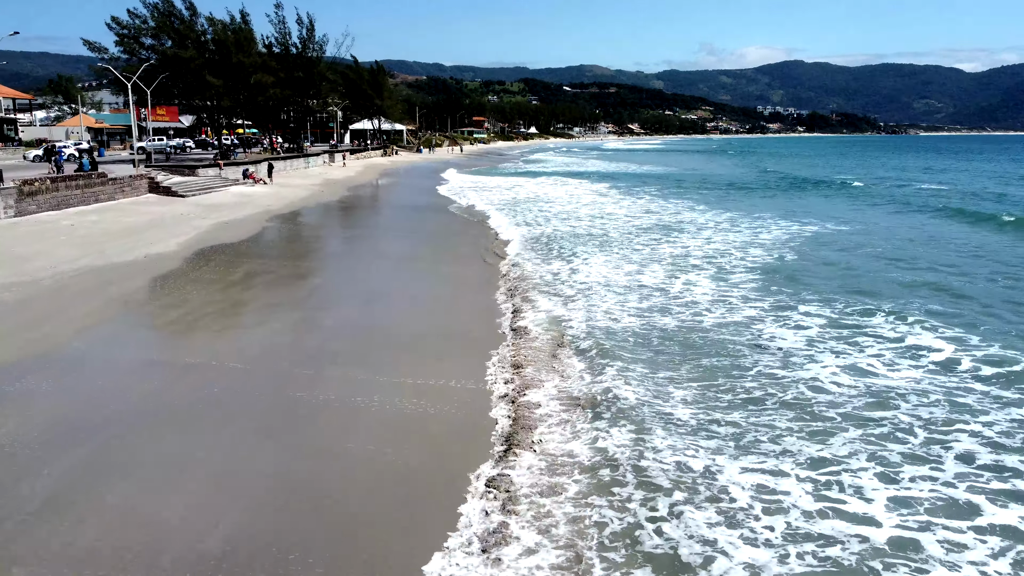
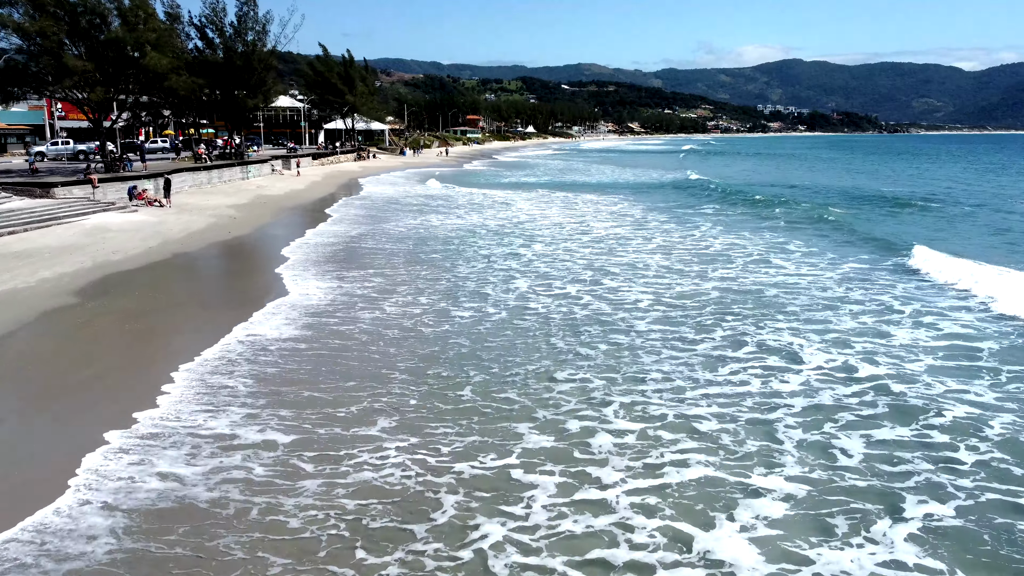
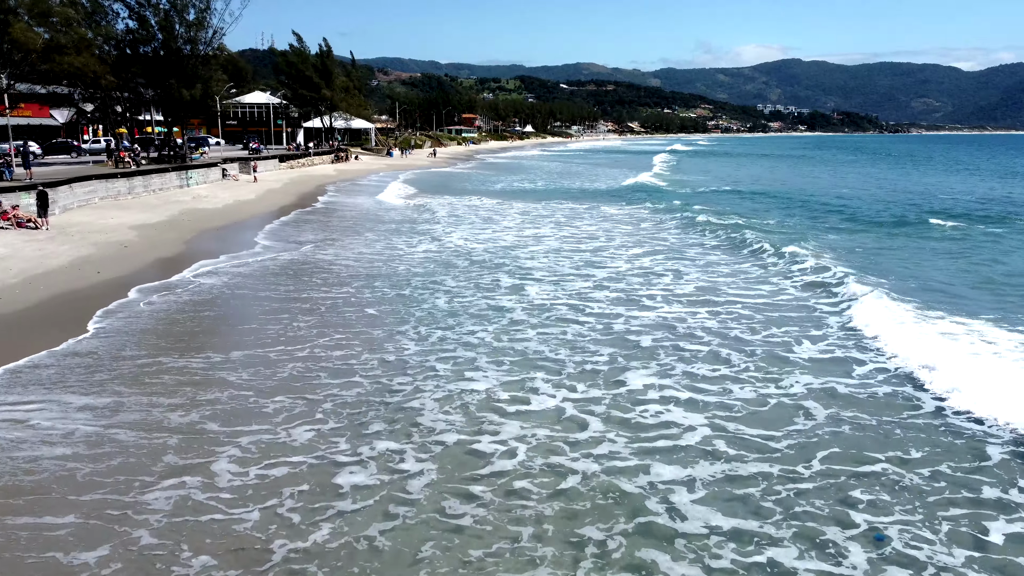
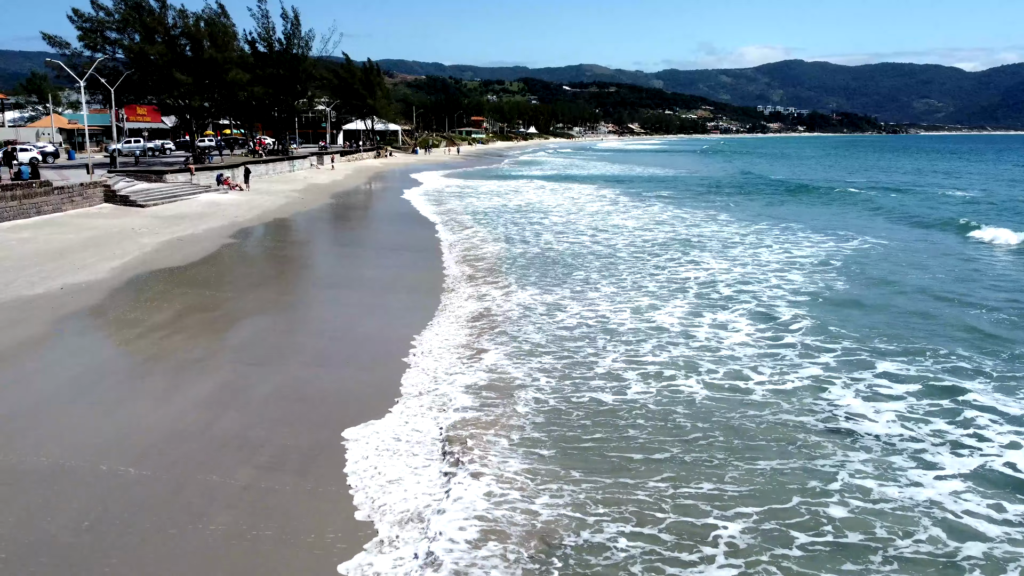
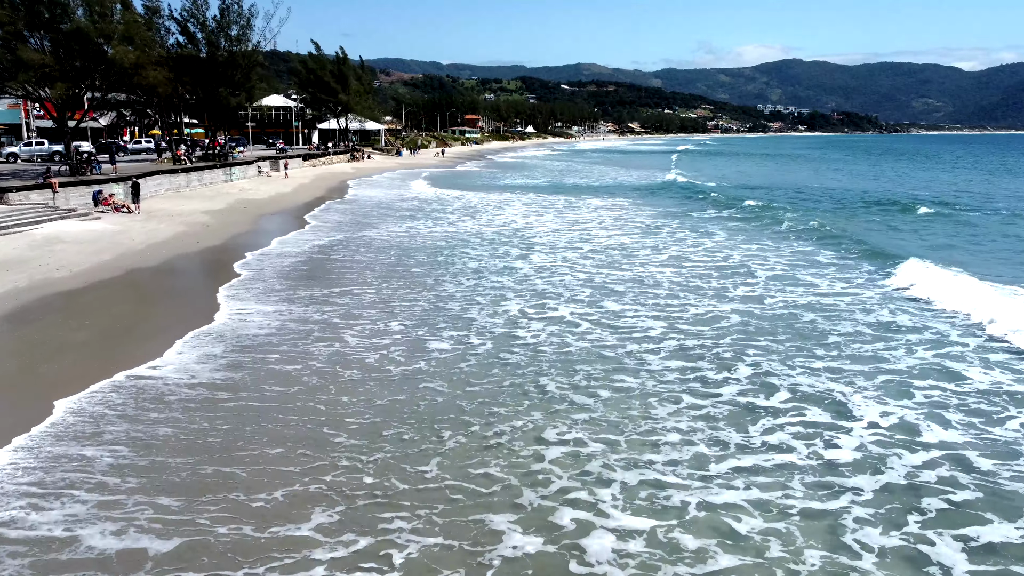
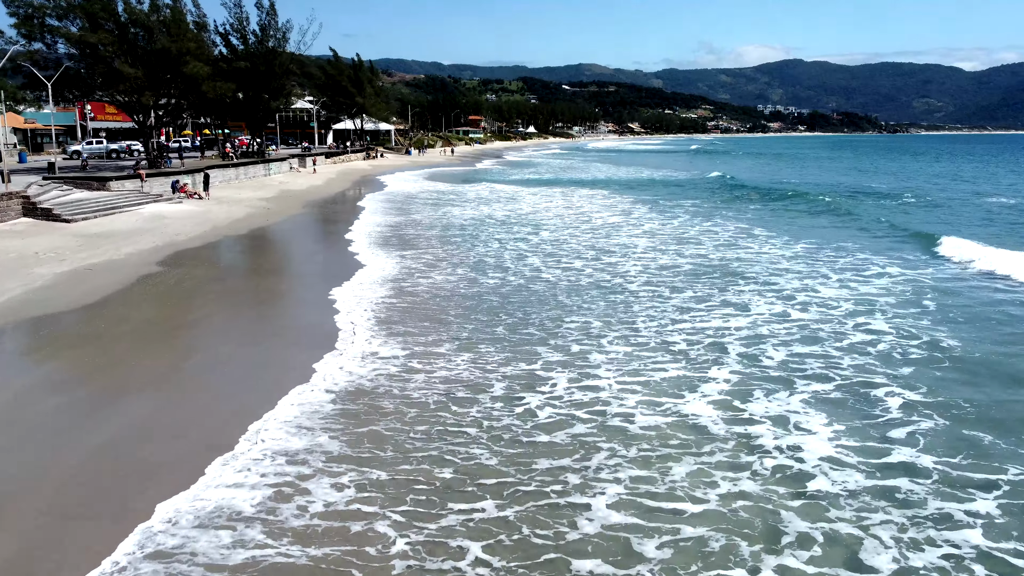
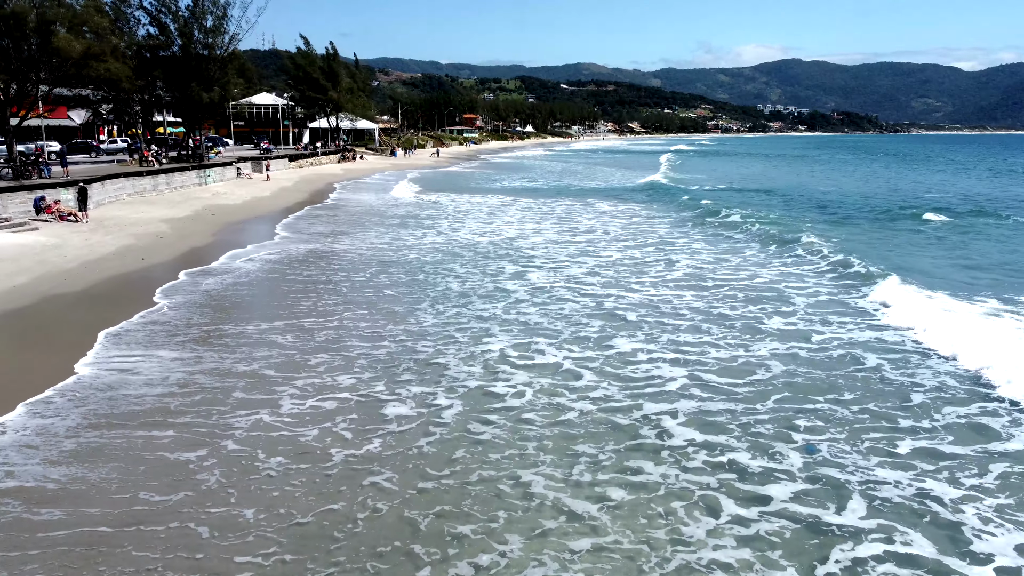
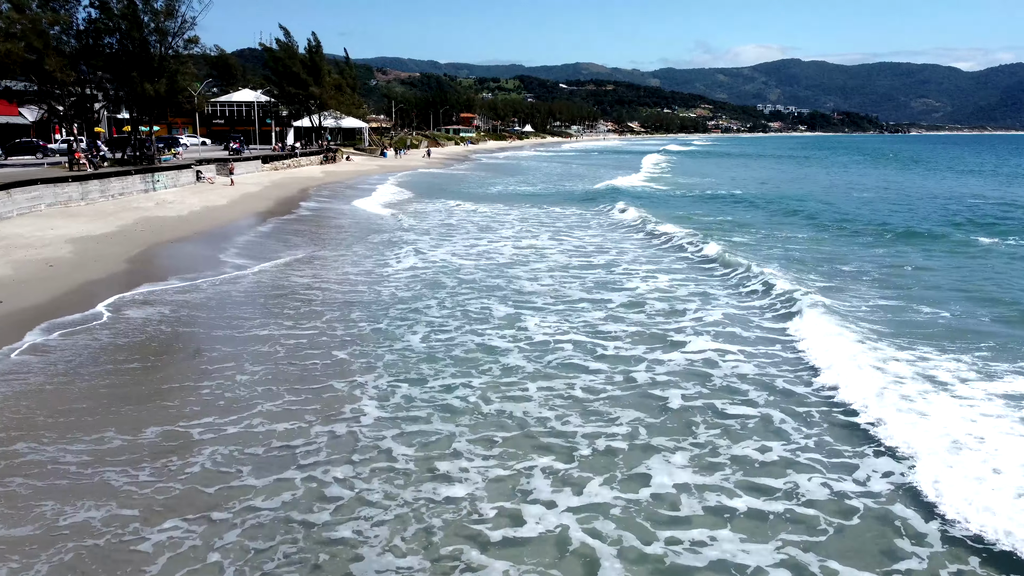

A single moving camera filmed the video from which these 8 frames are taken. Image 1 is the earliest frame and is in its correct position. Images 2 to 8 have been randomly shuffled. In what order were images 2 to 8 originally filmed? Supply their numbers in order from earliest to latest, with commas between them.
4, 6, 2, 5, 7, 3, 8
